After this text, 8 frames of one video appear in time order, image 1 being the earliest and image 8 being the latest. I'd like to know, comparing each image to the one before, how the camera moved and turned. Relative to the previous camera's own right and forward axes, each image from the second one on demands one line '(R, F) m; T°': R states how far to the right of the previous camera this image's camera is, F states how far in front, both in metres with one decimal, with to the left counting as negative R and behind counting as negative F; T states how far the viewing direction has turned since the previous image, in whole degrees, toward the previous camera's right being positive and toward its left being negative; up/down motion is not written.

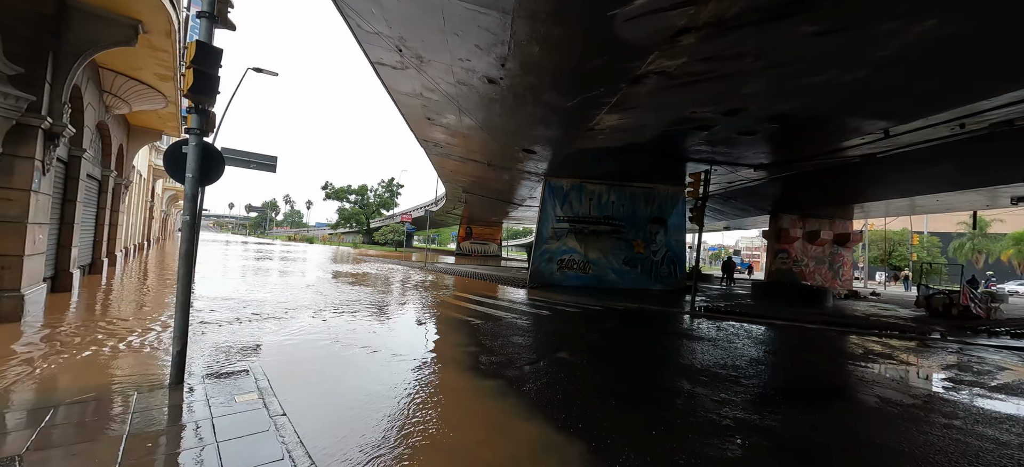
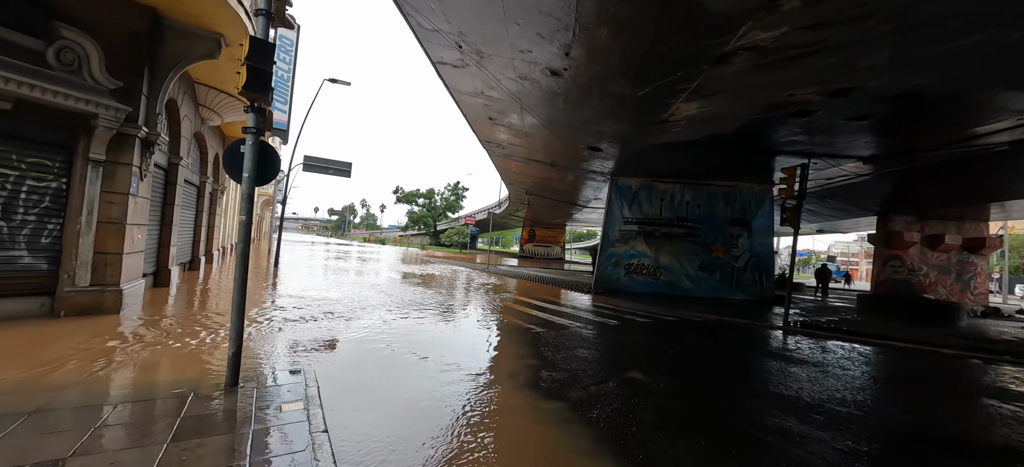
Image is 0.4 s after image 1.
(0.0, +0.6) m; -10°
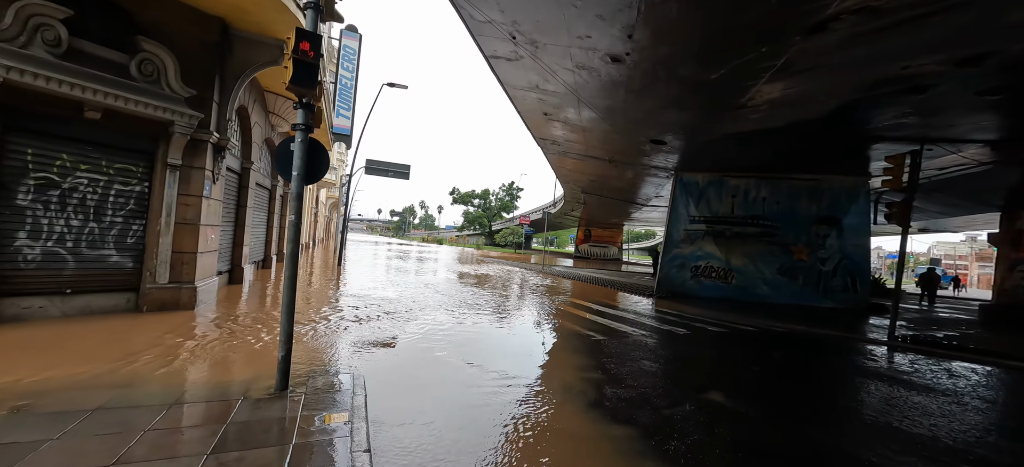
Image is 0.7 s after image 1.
(0.0, +0.5) m; -9°
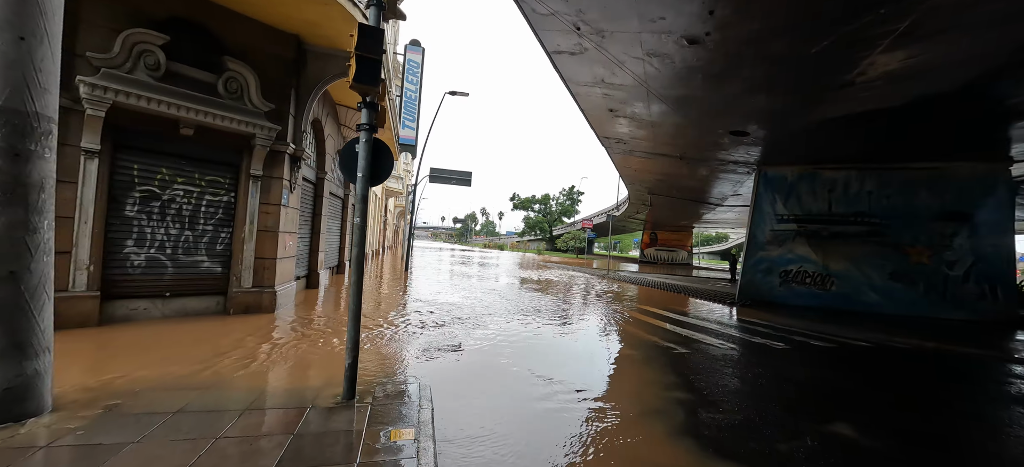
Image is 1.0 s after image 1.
(-0.1, +0.4) m; -9°
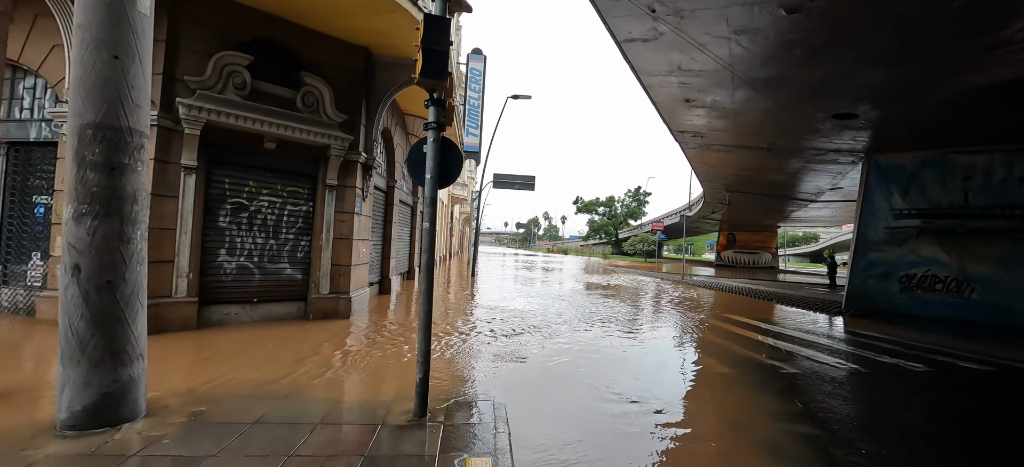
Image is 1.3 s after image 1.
(-0.2, +0.4) m; -10°
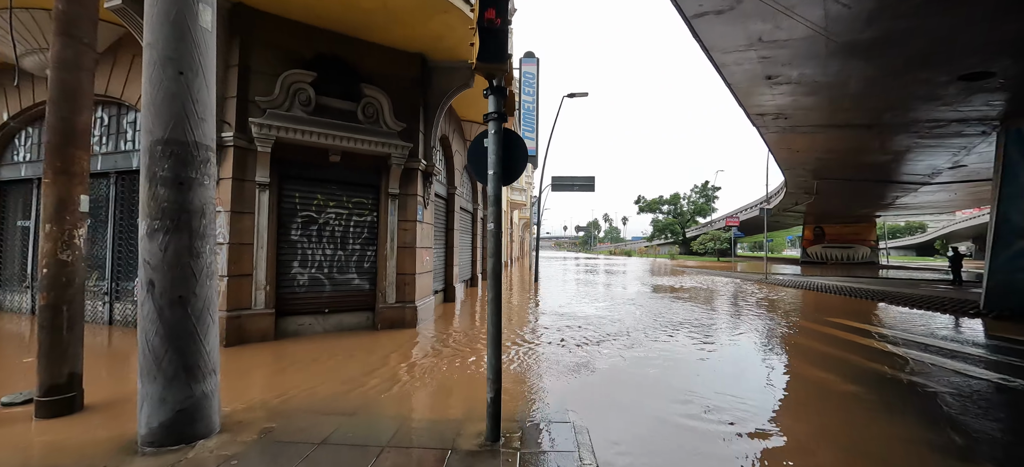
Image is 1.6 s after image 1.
(-0.1, +0.4) m; -9°
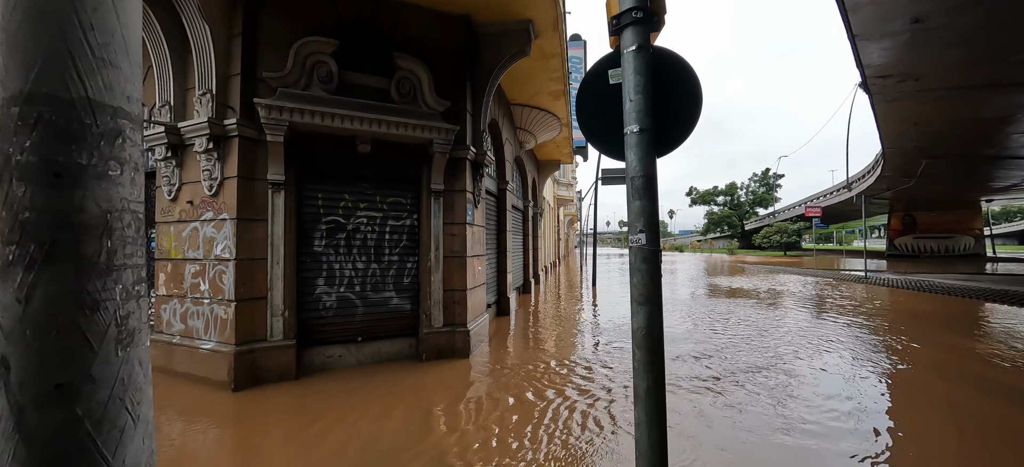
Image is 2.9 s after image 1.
(-0.5, +1.3) m; -6°
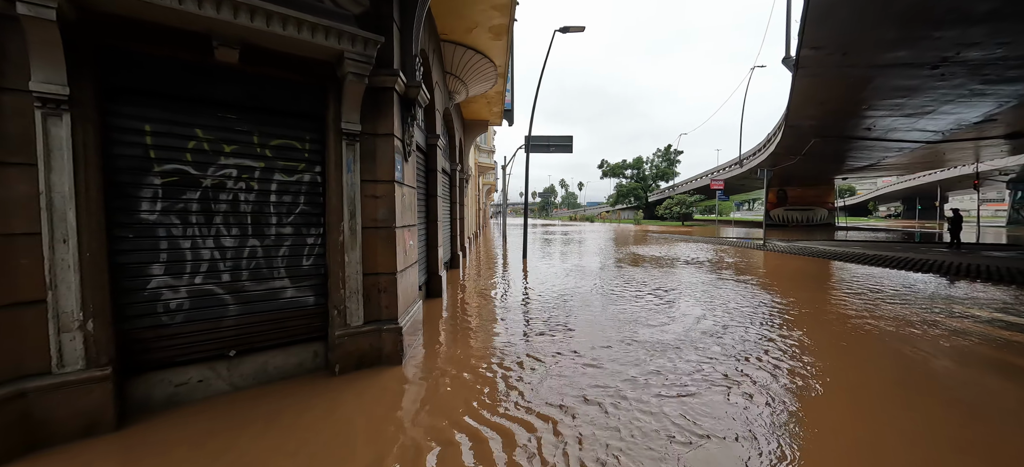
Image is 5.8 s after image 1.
(-0.3, +1.1) m; +13°
